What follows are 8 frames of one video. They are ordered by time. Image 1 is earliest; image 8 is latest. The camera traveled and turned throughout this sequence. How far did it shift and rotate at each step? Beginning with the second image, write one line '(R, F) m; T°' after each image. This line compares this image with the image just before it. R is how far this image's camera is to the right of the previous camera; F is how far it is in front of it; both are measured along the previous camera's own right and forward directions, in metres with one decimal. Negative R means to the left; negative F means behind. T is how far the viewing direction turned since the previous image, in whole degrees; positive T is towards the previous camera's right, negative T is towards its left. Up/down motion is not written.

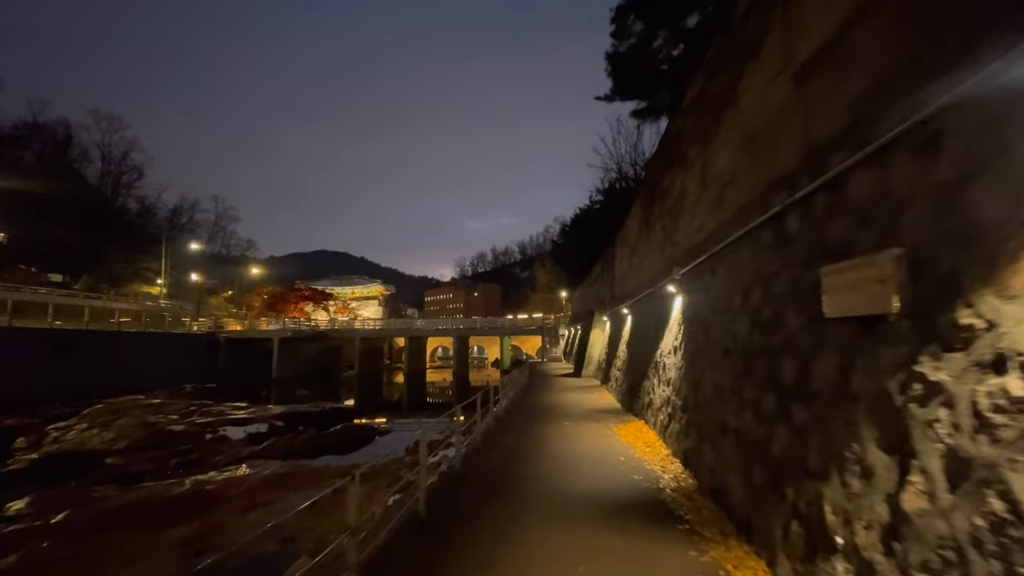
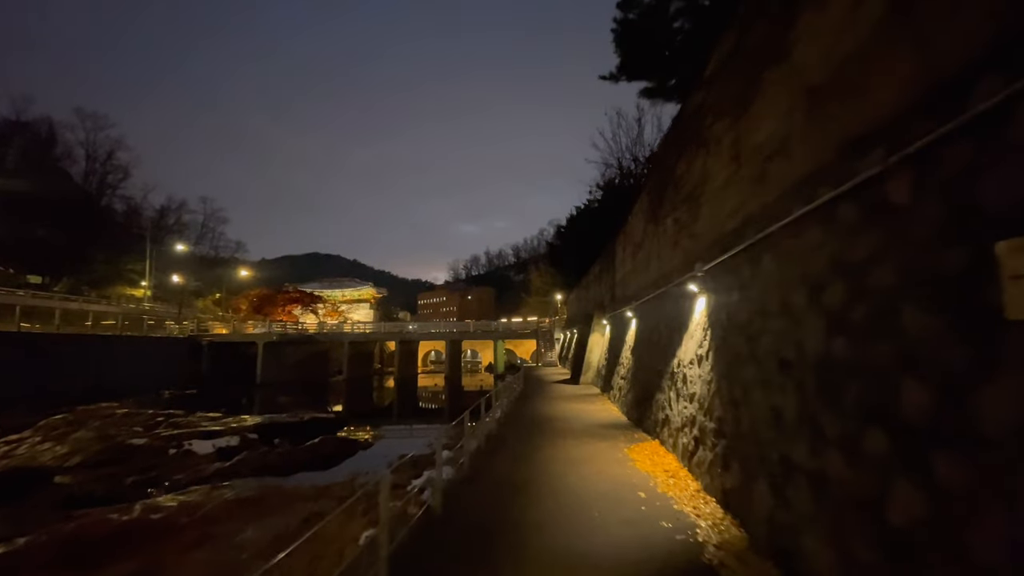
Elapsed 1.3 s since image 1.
(0.0, +1.4) m; +1°
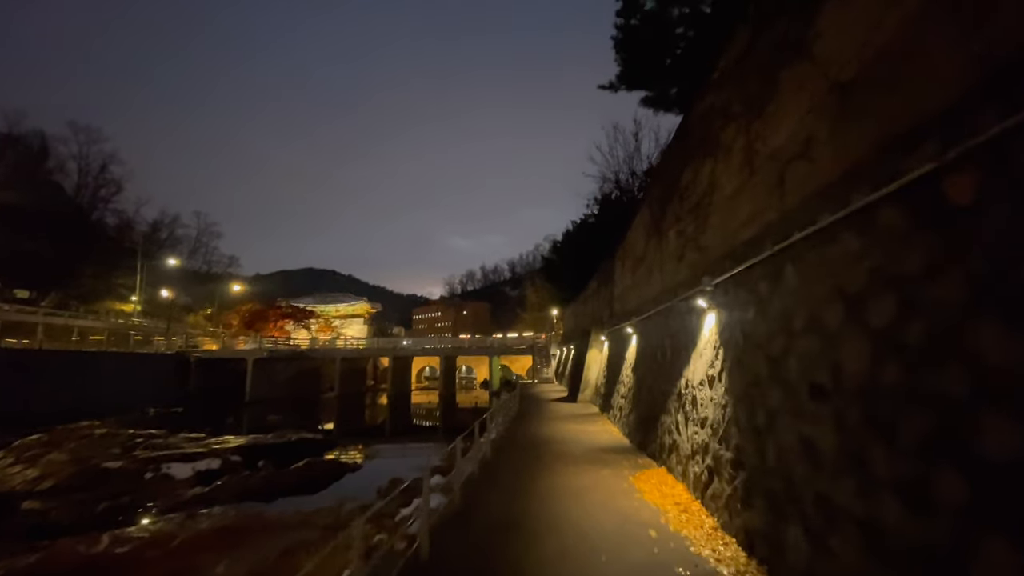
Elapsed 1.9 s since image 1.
(0.0, +0.5) m; +1°
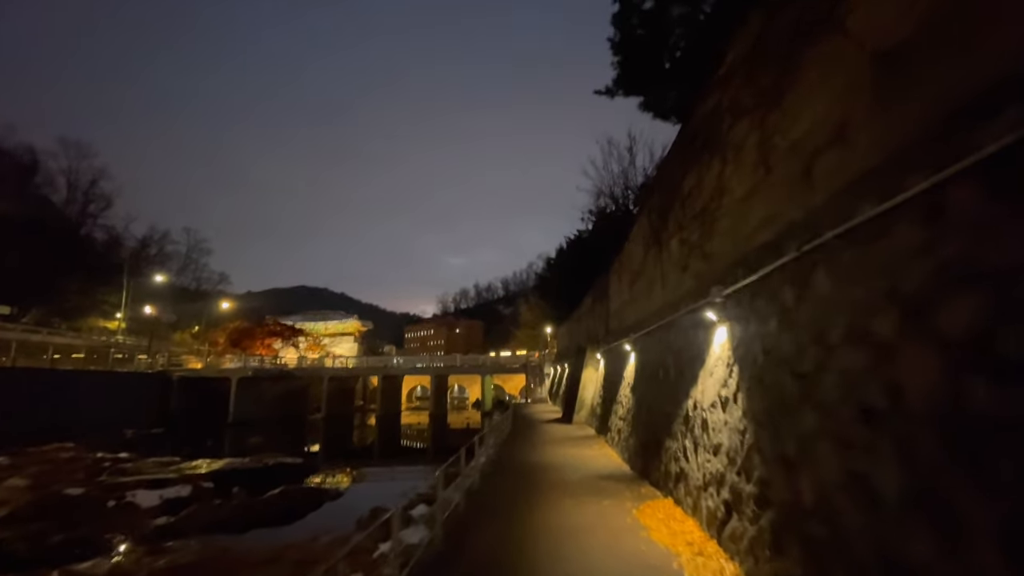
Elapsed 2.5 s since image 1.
(0.0, +0.7) m; +1°
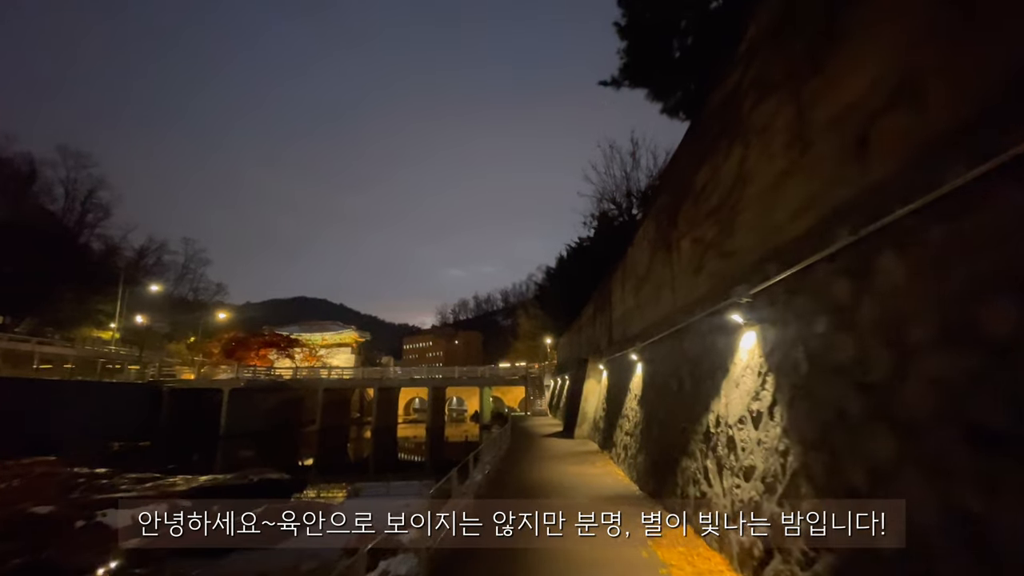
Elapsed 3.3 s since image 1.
(0.0, +0.8) m; 0°
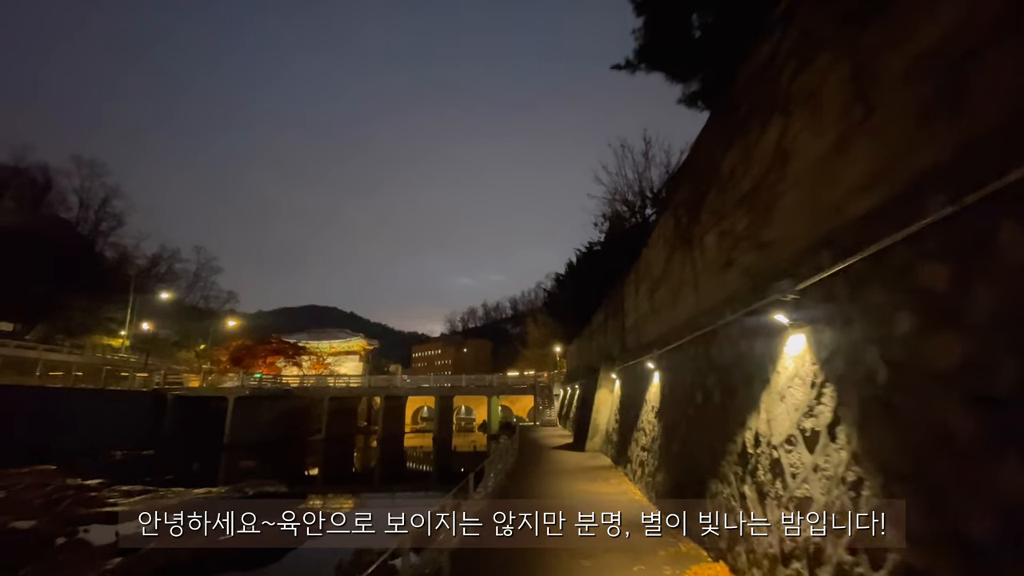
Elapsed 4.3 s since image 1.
(+0.1, +0.9) m; -1°
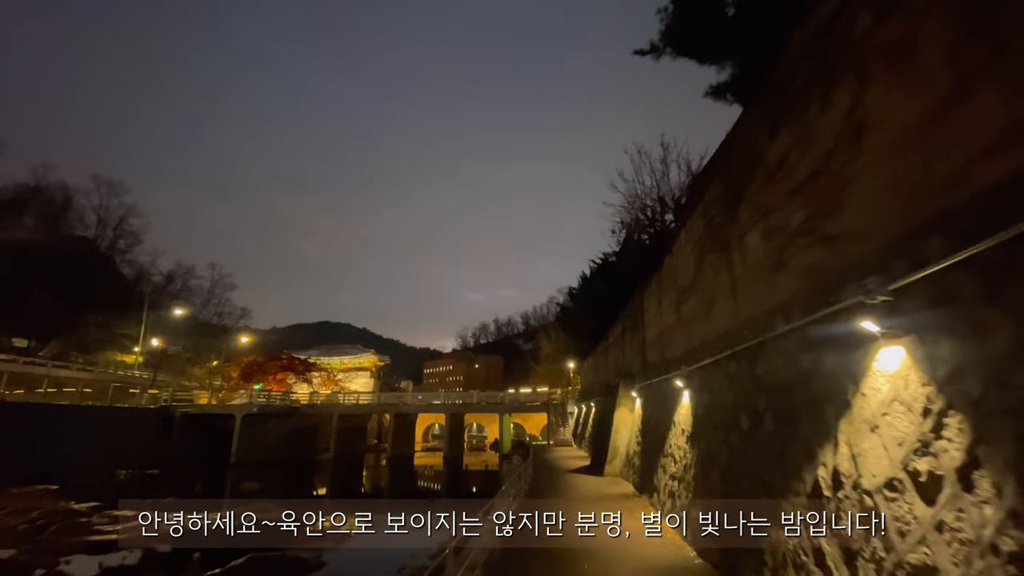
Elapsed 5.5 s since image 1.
(0.0, +1.0) m; -1°
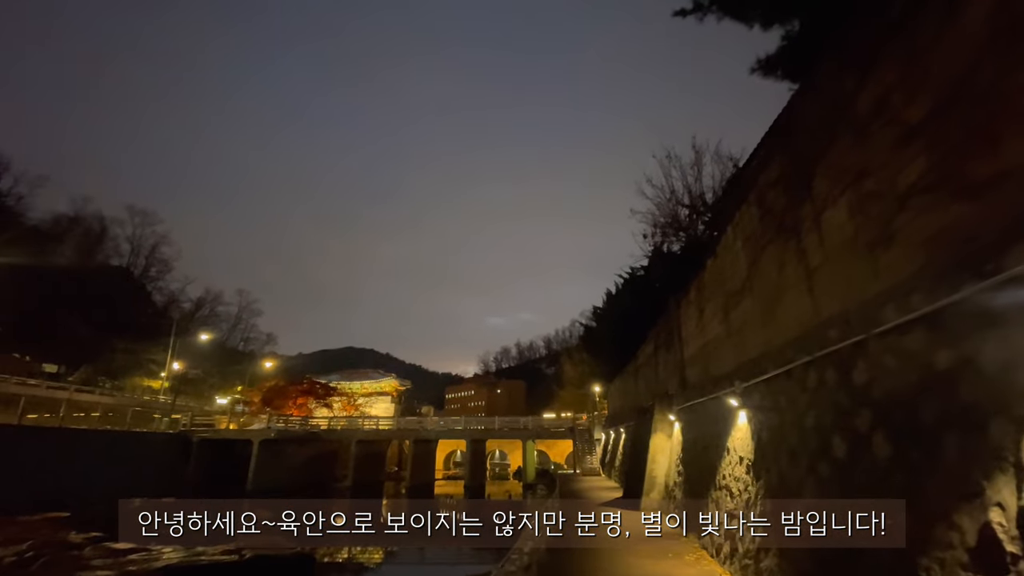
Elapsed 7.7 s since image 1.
(0.0, +1.2) m; -3°
